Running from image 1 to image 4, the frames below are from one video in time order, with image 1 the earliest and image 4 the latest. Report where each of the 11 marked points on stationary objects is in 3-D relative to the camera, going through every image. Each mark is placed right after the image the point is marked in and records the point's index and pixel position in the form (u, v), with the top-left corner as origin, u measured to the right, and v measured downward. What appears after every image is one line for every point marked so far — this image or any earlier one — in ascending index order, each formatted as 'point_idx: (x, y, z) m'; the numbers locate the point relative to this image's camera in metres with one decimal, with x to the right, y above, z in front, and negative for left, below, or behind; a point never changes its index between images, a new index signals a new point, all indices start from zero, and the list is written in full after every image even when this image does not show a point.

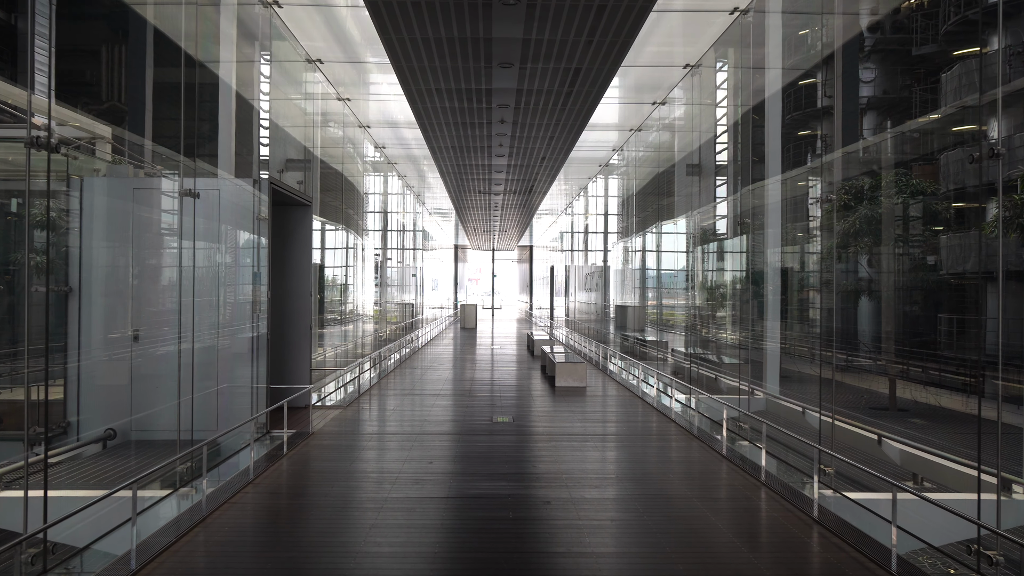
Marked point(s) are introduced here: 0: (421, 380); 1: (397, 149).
0: (-1.2, -1.3, +11.7) m
1: (-2.1, +2.6, +15.0) m
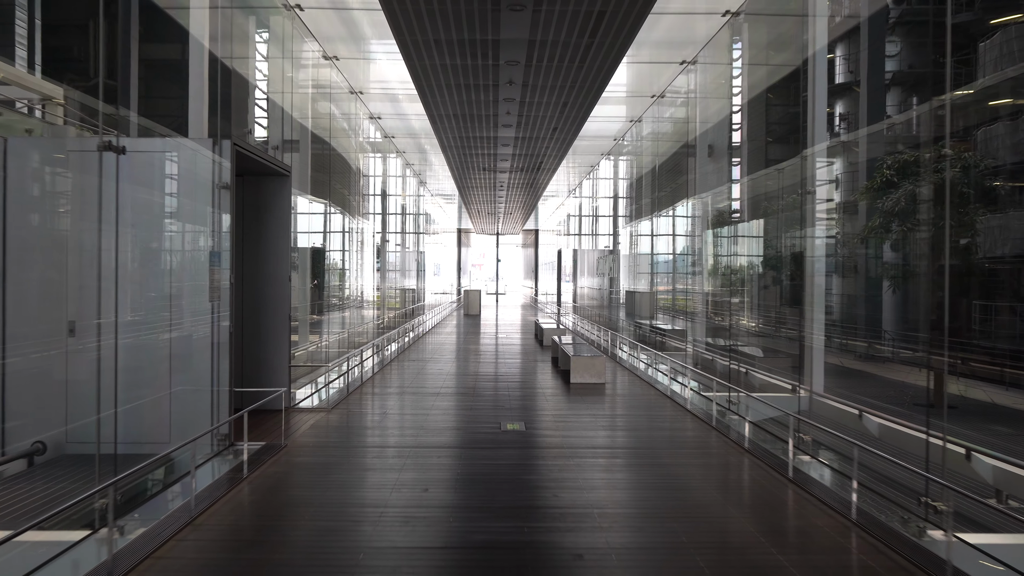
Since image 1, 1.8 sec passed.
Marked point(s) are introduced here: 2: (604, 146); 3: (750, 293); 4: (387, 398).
0: (-1.2, -1.1, +11.1) m
1: (-2.0, +2.8, +14.4) m
2: (+1.9, +2.9, +16.7) m
3: (+2.8, -0.1, +10.4) m
4: (-1.3, -1.2, +9.0) m
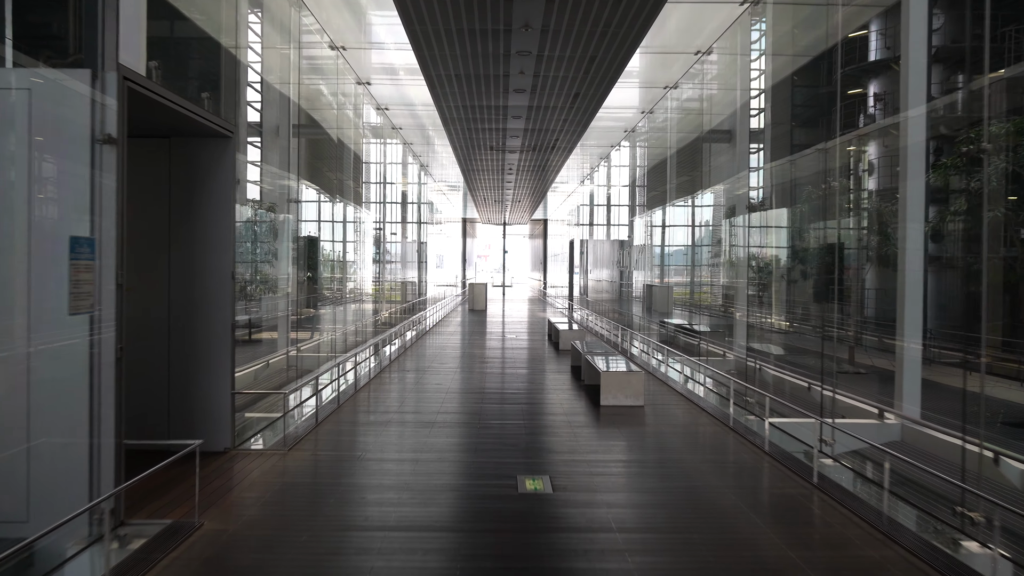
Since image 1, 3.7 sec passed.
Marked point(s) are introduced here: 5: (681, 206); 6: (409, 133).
0: (-1.1, -1.1, +10.2) m
1: (-1.8, +2.9, +13.4) m
2: (+2.0, +3.0, +15.7) m
3: (+2.9, 0.0, +9.4) m
4: (-1.2, -1.1, +8.1) m
5: (+2.5, +1.2, +12.7) m
6: (-1.9, +2.9, +16.0) m
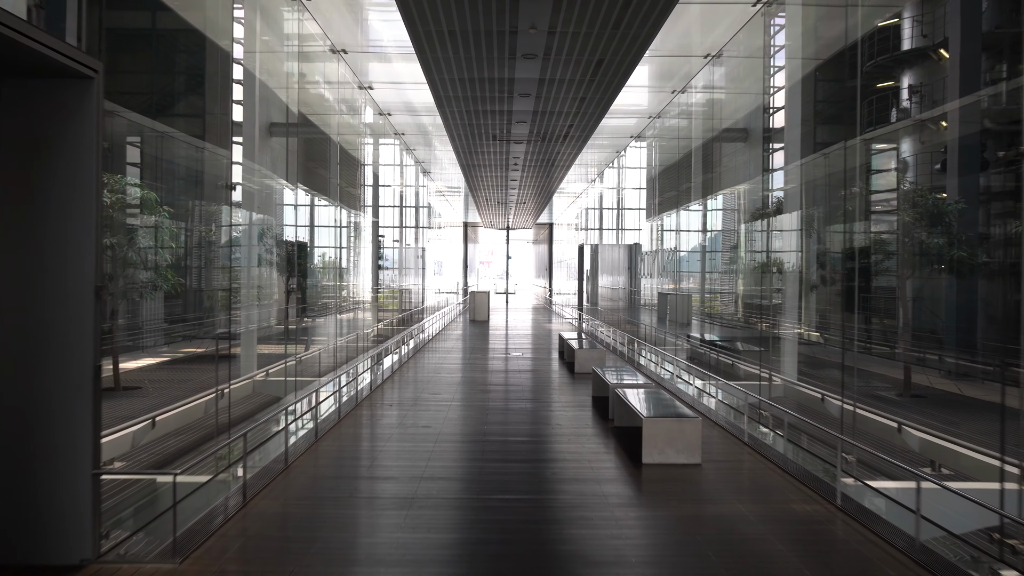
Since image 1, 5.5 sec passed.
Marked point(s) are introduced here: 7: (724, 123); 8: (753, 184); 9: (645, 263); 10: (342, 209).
0: (-1.0, -1.2, +9.2) m
1: (-1.8, +2.8, +12.5) m
2: (+2.1, +2.9, +14.8) m
3: (+3.0, -0.1, +8.5) m
4: (-1.2, -1.2, +7.1) m
5: (+2.6, +1.1, +11.7) m
6: (-1.8, +2.7, +15.1) m
7: (+2.6, +2.1, +11.0) m
8: (+2.8, +1.2, +9.3) m
9: (+2.3, +0.4, +14.6) m
10: (-2.1, +1.0, +10.4) m
